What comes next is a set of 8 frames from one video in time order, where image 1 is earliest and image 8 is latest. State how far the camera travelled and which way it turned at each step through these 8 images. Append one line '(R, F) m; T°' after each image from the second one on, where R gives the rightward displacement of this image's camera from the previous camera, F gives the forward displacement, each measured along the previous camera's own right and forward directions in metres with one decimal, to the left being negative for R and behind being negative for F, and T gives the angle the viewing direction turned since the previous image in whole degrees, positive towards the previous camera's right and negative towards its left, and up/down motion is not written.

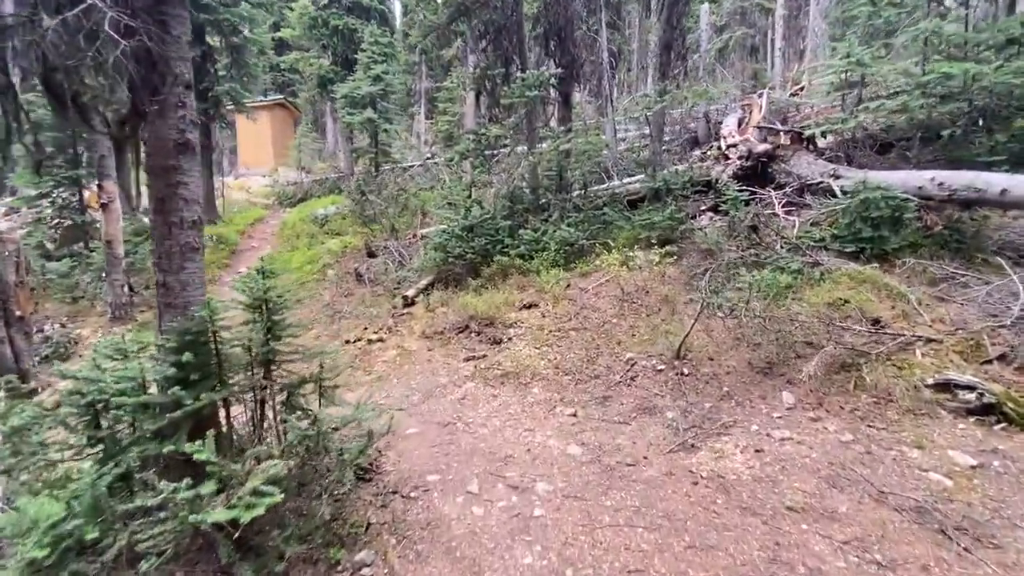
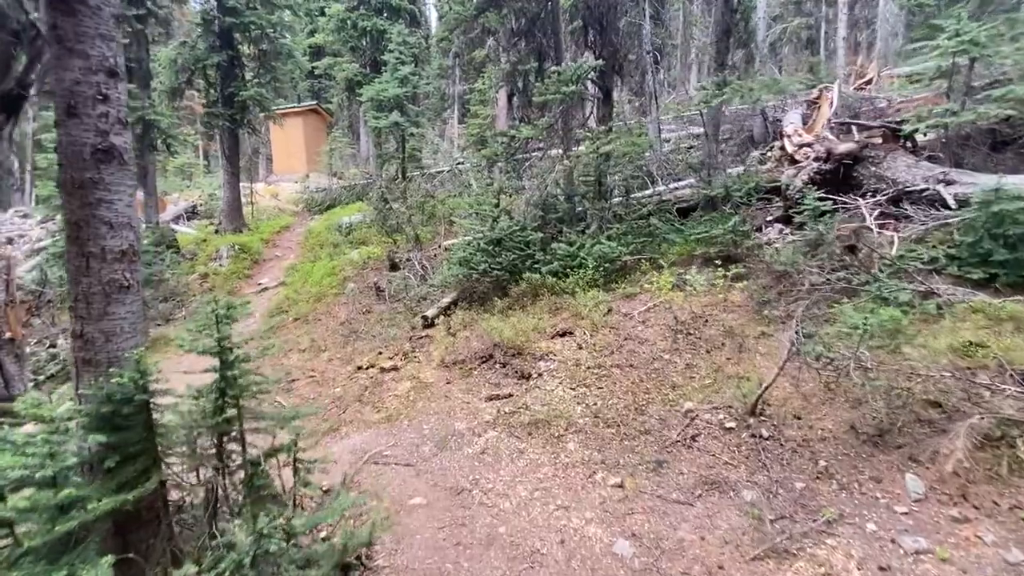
(0.0, +1.2) m; -4°
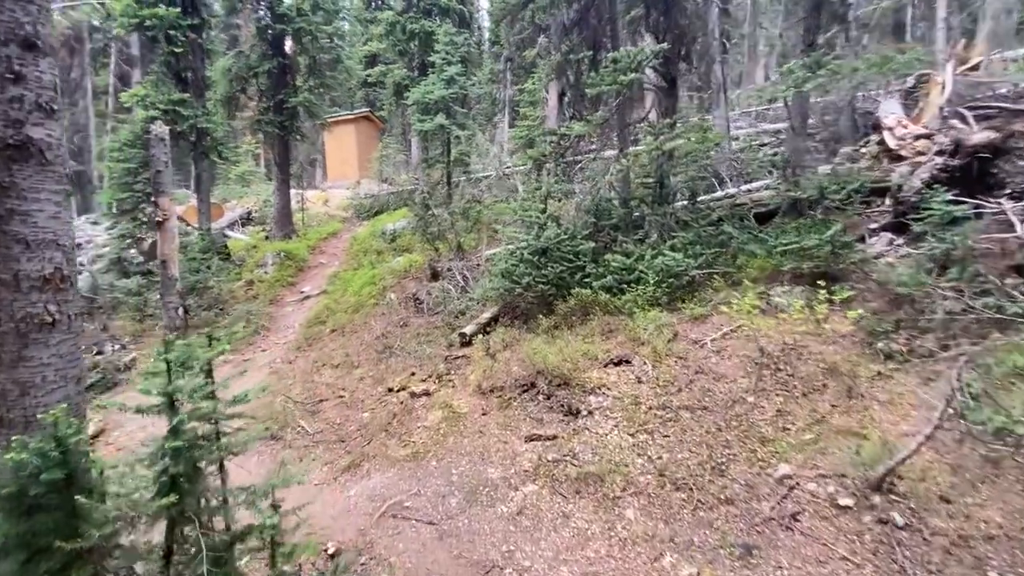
(0.0, +1.0) m; -6°
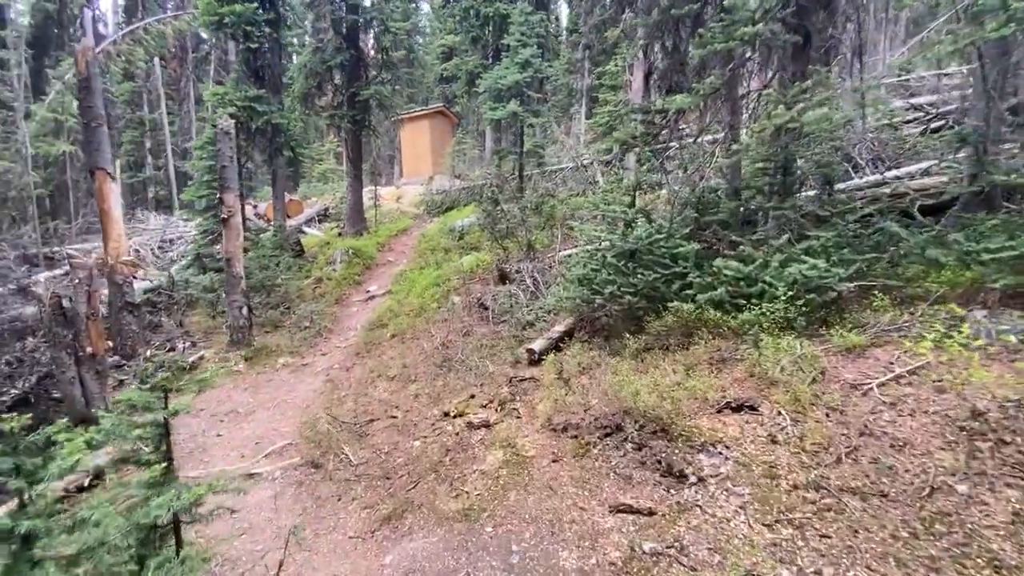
(-0.1, +1.3) m; -9°
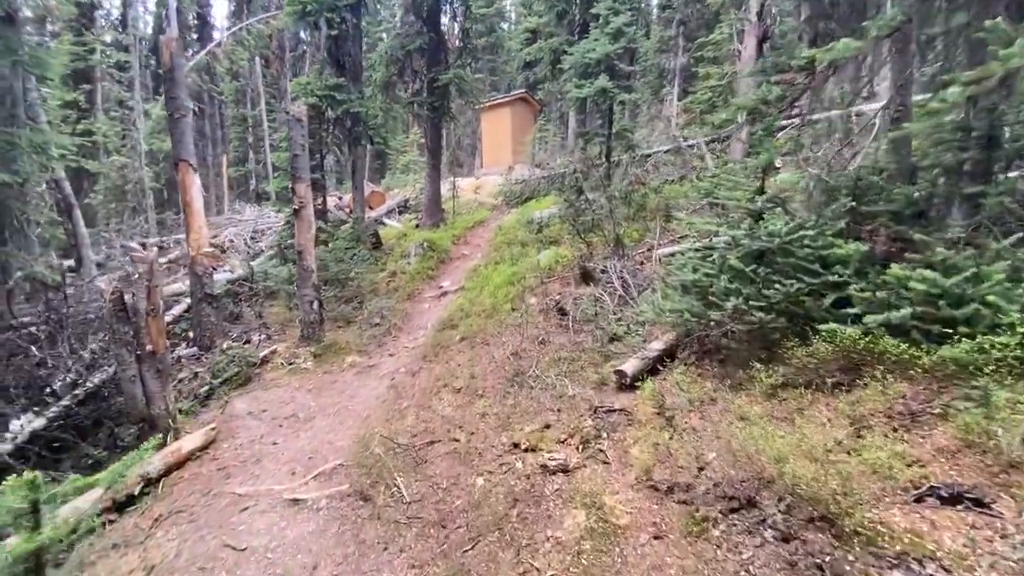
(-0.1, +1.2) m; -9°
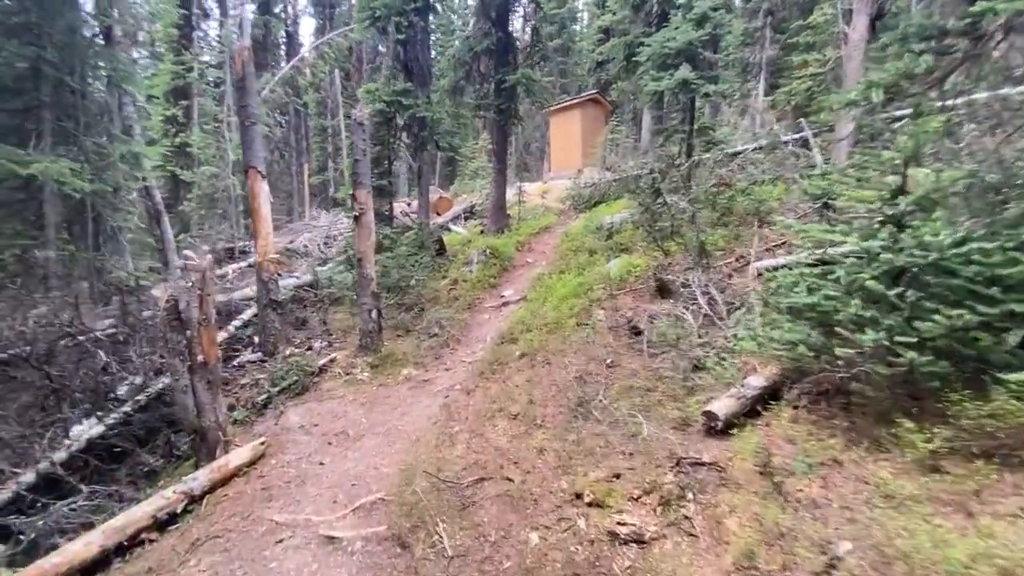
(0.0, +0.8) m; -8°
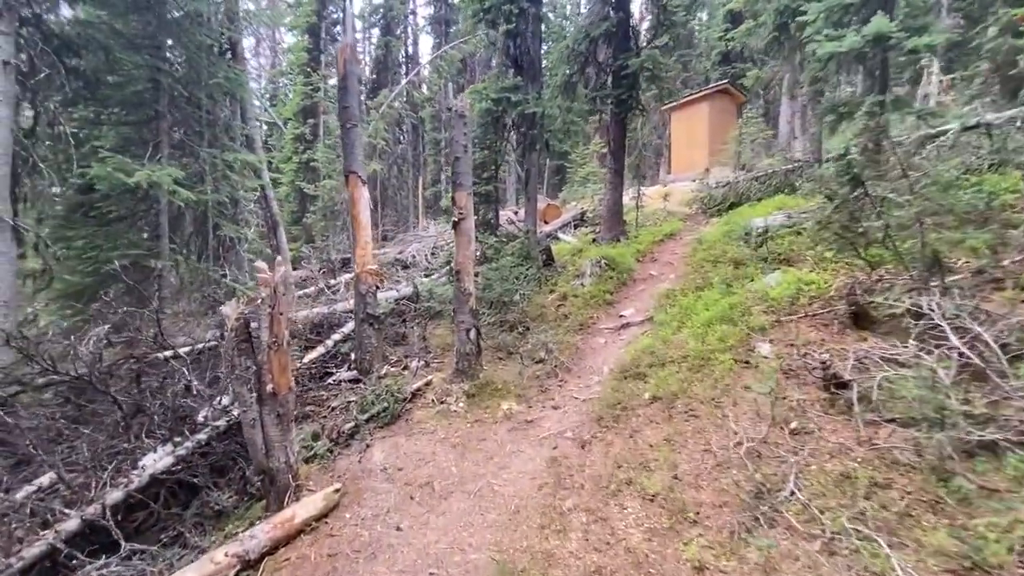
(-0.3, +1.6) m; -13°
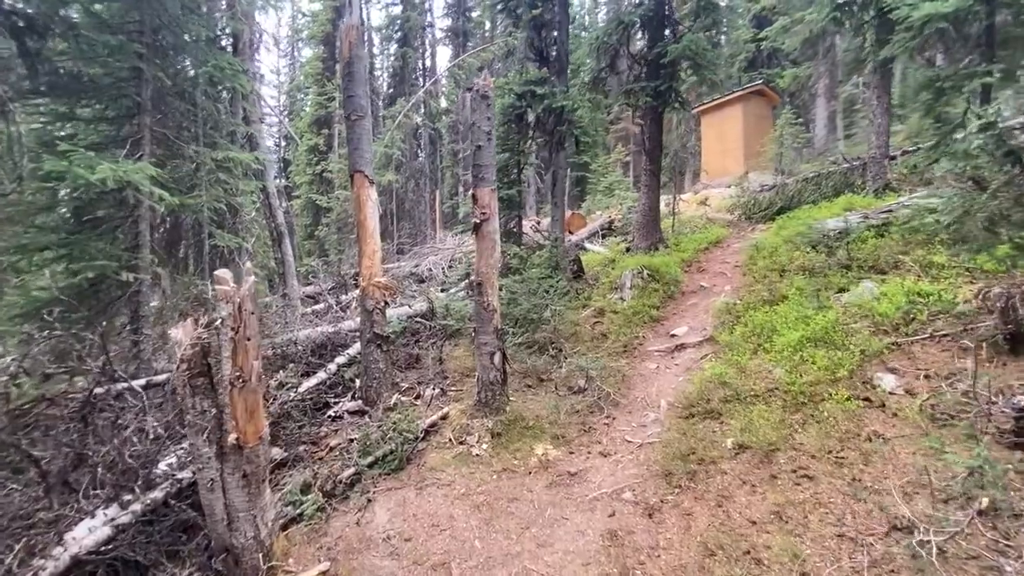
(-0.2, +1.4) m; -2°
